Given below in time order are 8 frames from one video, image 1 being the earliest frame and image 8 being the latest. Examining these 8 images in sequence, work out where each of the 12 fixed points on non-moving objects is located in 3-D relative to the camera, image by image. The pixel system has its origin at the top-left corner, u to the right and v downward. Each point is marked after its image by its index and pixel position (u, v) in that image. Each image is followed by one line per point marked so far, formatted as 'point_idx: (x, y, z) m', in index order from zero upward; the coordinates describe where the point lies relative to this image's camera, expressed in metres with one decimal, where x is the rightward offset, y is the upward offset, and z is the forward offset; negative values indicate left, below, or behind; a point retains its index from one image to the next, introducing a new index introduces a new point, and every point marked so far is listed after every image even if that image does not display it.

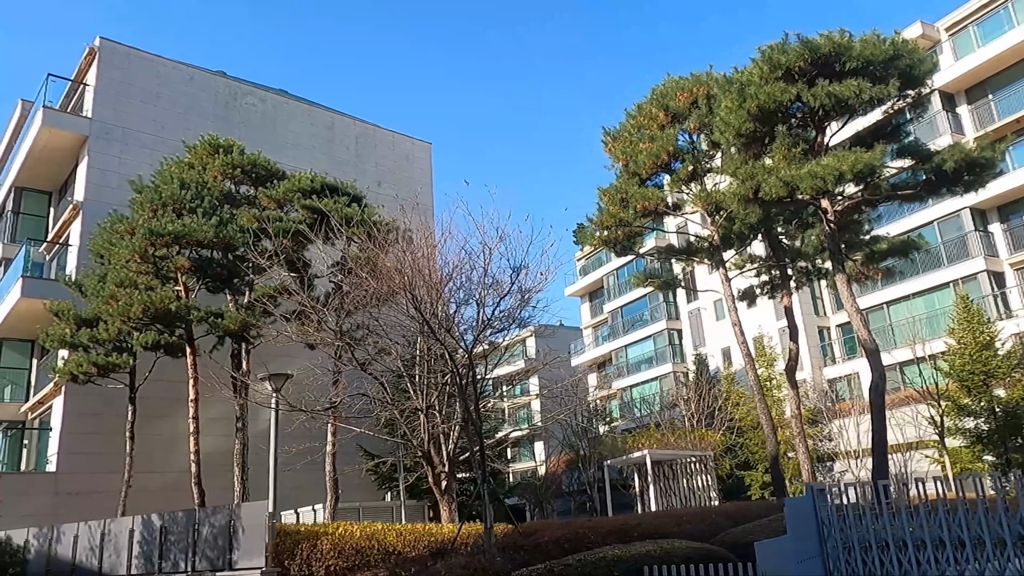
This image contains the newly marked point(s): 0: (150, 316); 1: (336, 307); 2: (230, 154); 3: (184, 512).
0: (-7.7, -0.6, +16.5) m
1: (-4.0, -0.4, +17.6) m
2: (-7.2, +3.4, +19.6) m
3: (-6.3, -4.3, +14.7) m
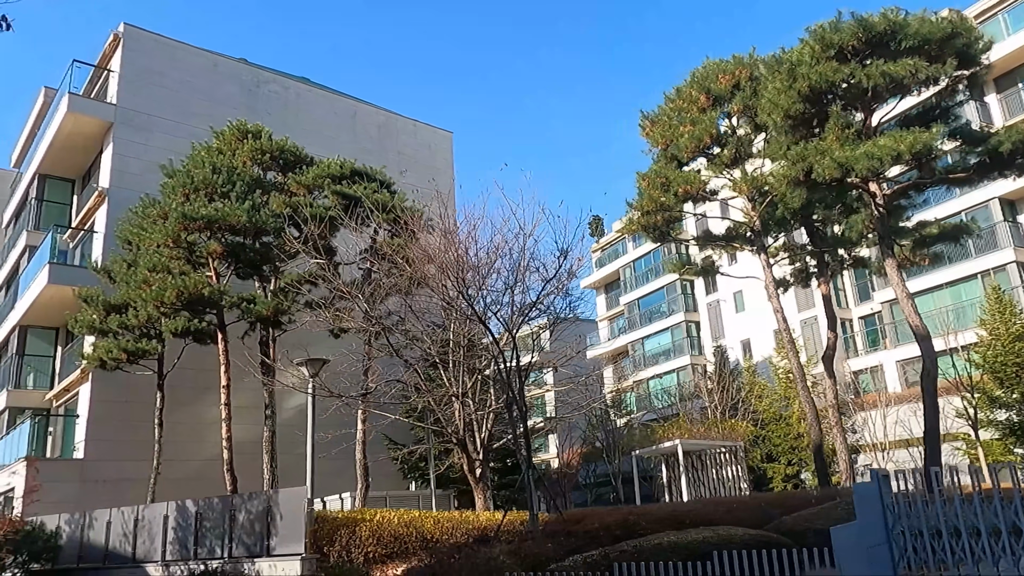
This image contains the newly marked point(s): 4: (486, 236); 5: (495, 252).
0: (-6.9, -0.3, +16.4) m
1: (-3.2, 0.0, +17.4) m
2: (-6.4, +3.7, +19.4) m
3: (-5.5, -4.0, +14.6) m
4: (-0.4, +1.1, +16.1) m
5: (-0.2, +0.8, +15.9) m
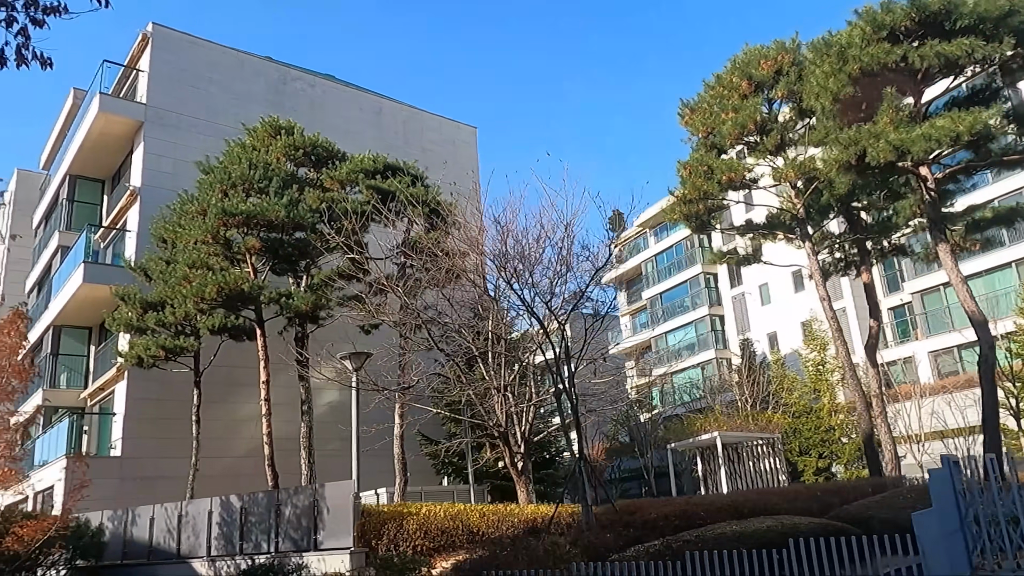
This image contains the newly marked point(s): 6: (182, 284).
0: (-6.1, -0.2, +16.4) m
1: (-2.4, +0.1, +17.4) m
2: (-5.6, +3.8, +19.4) m
3: (-4.7, -3.9, +14.6) m
4: (+0.4, +1.3, +16.0) m
5: (+0.6, +1.0, +15.7) m
6: (-7.0, +0.1, +16.6) m
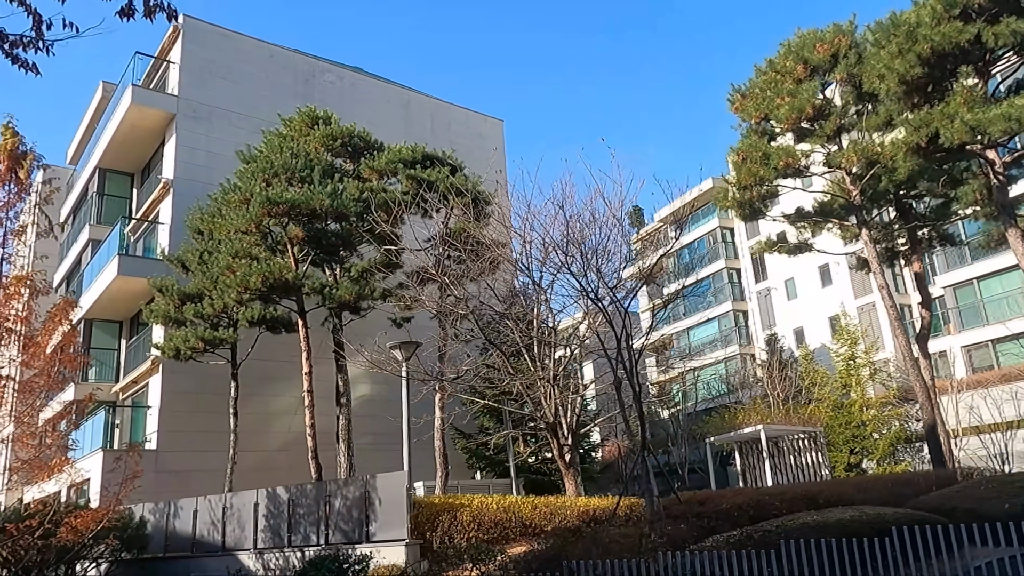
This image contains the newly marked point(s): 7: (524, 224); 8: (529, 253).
0: (-5.1, 0.0, +16.2) m
1: (-1.4, +0.3, +17.1) m
2: (-4.6, +4.0, +19.2) m
3: (-3.7, -3.7, +14.4) m
4: (+1.4, +1.5, +15.7) m
5: (+1.5, +1.2, +15.5) m
6: (-6.0, +0.3, +16.4) m
7: (+0.3, +1.4, +16.2) m
8: (+0.4, +0.8, +16.3) m
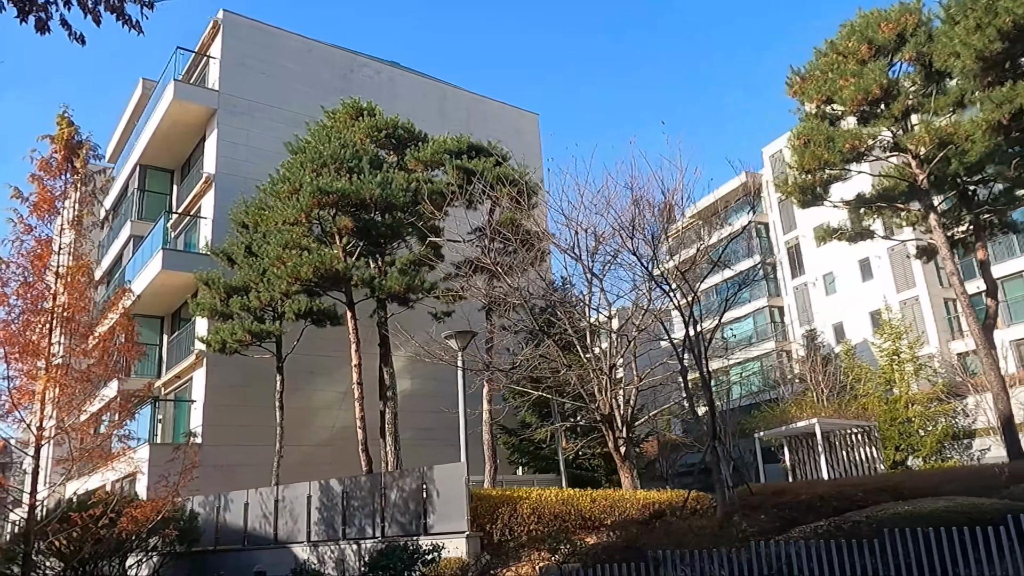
0: (-4.0, +0.2, +16.1) m
1: (-0.3, +0.5, +16.9) m
2: (-3.4, +4.2, +19.0) m
3: (-2.7, -3.5, +14.2) m
4: (+2.4, +1.7, +15.4) m
5: (+2.6, +1.4, +15.1) m
6: (-5.0, +0.5, +16.3) m
7: (+1.4, +1.6, +15.9) m
8: (+1.5, +1.0, +16.0) m
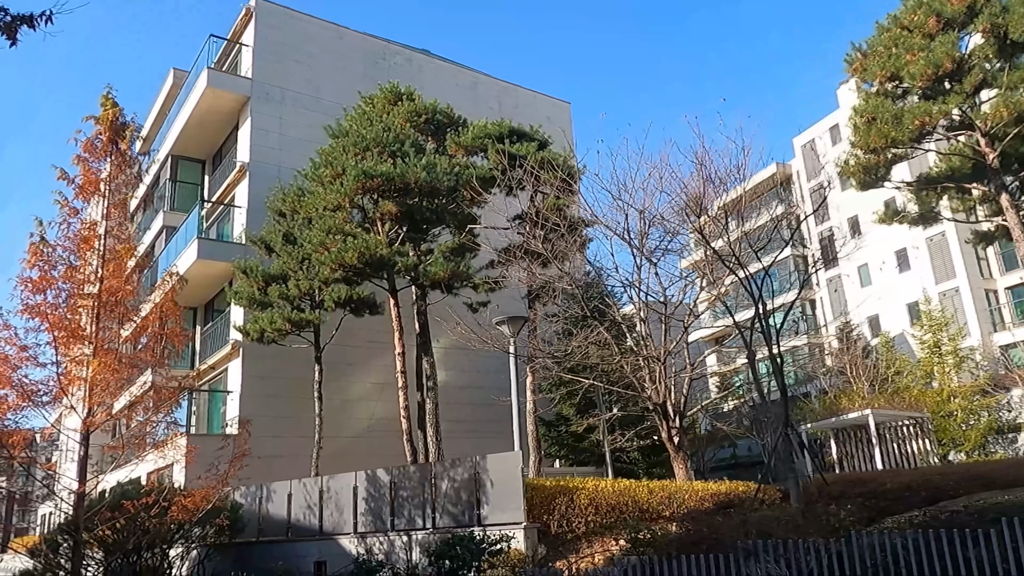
0: (-3.1, +0.5, +15.7) m
1: (+0.7, +0.8, +16.5) m
2: (-2.4, +4.5, +18.6) m
3: (-1.7, -3.2, +13.8) m
4: (+3.4, +2.0, +14.9) m
5: (+3.5, +1.7, +14.6) m
6: (-4.0, +0.8, +15.9) m
7: (+2.4, +1.9, +15.4) m
8: (+2.5, +1.3, +15.5) m
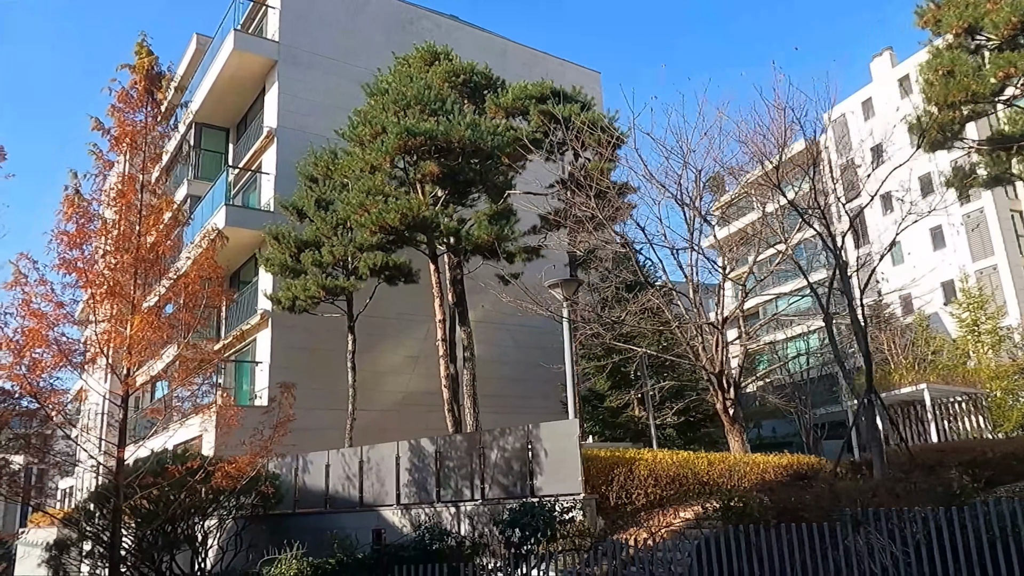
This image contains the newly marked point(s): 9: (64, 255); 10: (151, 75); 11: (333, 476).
0: (-2.1, +1.2, +15.1) m
1: (+1.6, +1.5, +15.8) m
2: (-1.4, +5.3, +17.9) m
3: (-0.9, -2.5, +13.3) m
4: (+4.3, +2.7, +14.1) m
5: (+4.5, +2.3, +13.9) m
6: (-3.0, +1.5, +15.3) m
7: (+3.3, +2.6, +14.7) m
8: (+3.4, +1.9, +14.8) m
9: (-6.3, +0.5, +10.9) m
10: (-5.7, +3.4, +12.1) m
11: (-3.5, -3.7, +15.0) m
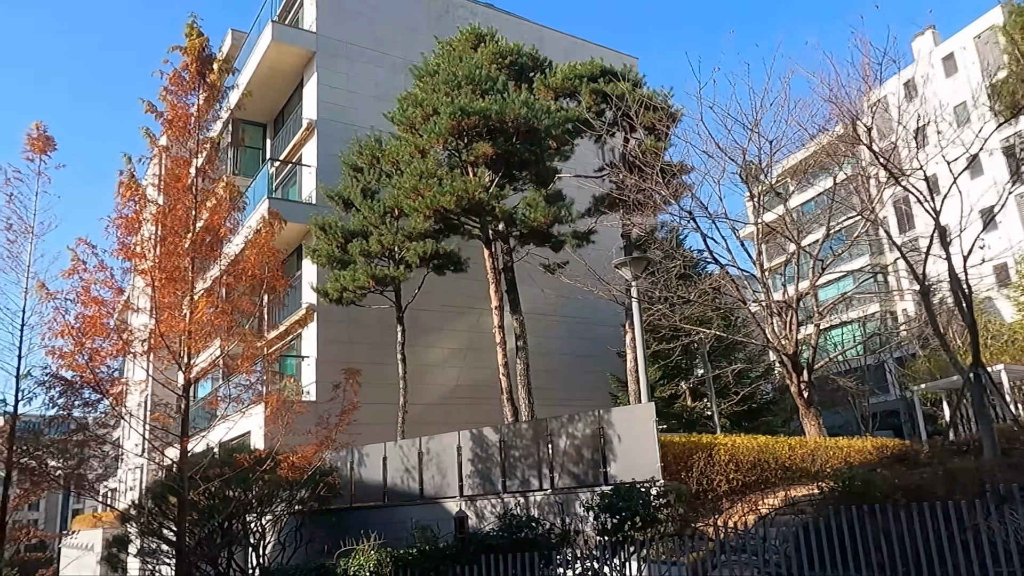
0: (-1.1, +1.5, +14.6) m
1: (+2.7, +1.9, +15.2) m
2: (-0.3, +5.6, +17.4) m
3: (+0.3, -2.2, +12.8) m
4: (+5.3, +3.1, +13.5) m
5: (+5.5, +2.7, +13.2) m
6: (-2.0, +1.7, +14.9) m
7: (+4.4, +2.9, +14.1) m
8: (+4.5, +2.3, +14.2) m
9: (-5.4, +0.6, +10.6) m
10: (-4.7, +3.5, +11.7) m
11: (-2.3, -3.4, +14.6) m
